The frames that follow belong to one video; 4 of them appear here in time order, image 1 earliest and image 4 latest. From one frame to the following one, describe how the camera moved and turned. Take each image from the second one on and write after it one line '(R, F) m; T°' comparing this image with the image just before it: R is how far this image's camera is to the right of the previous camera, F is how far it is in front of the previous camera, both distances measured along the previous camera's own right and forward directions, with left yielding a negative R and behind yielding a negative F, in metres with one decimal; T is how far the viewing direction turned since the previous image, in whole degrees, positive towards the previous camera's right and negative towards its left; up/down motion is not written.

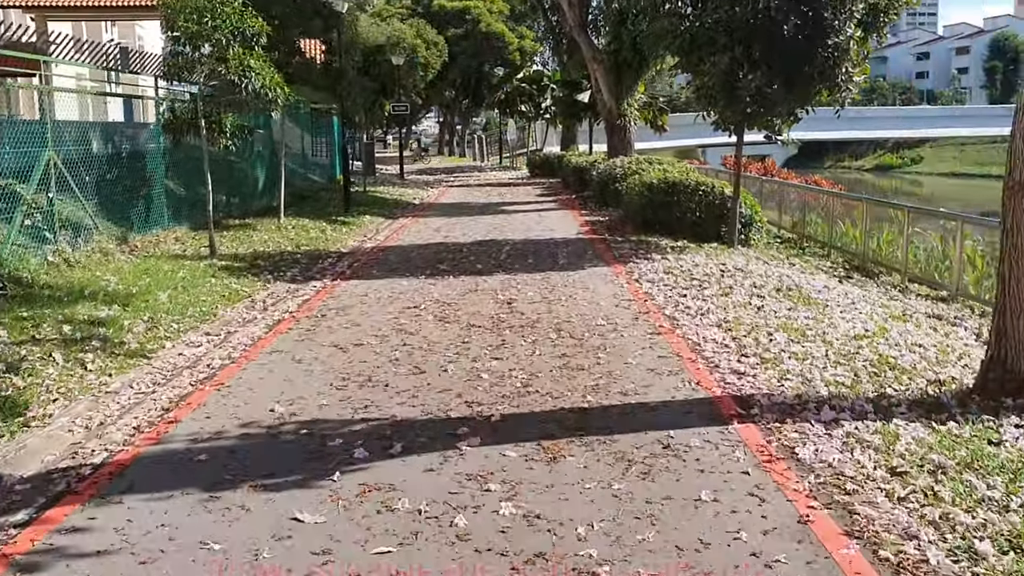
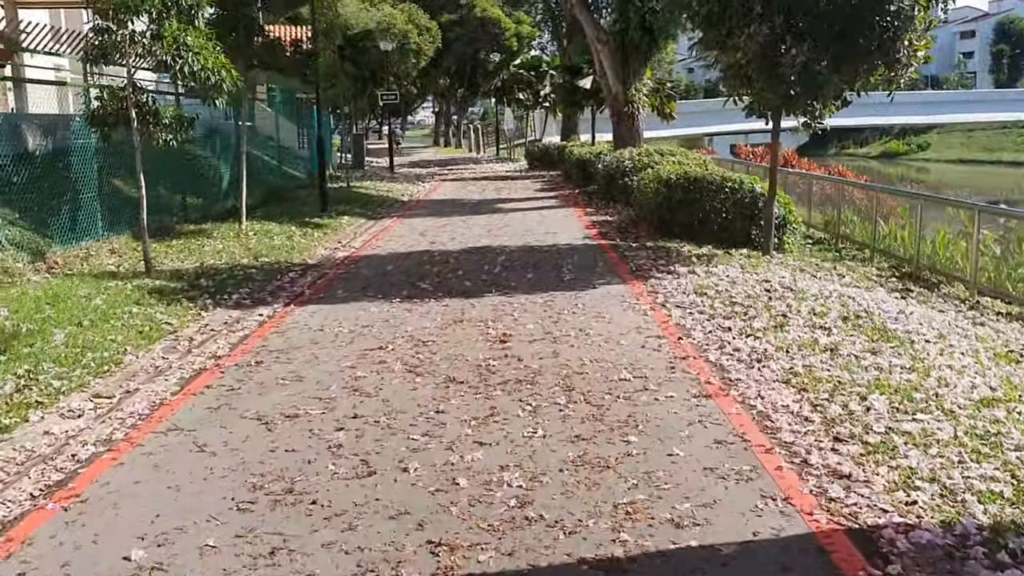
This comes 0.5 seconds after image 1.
(0.0, +2.0) m; 0°
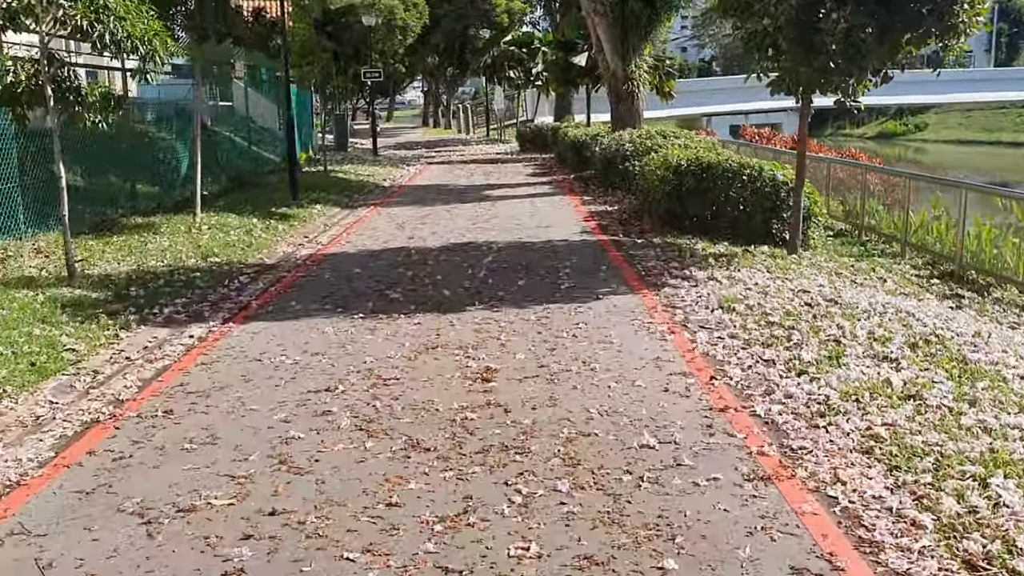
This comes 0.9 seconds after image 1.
(0.0, +1.5) m; 0°
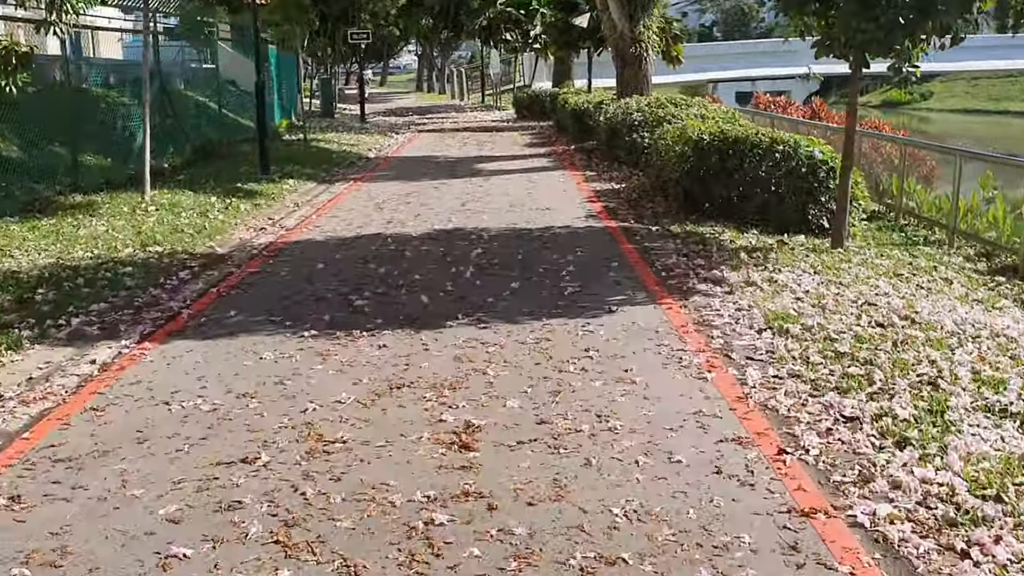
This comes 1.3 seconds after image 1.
(0.0, +1.5) m; 0°
